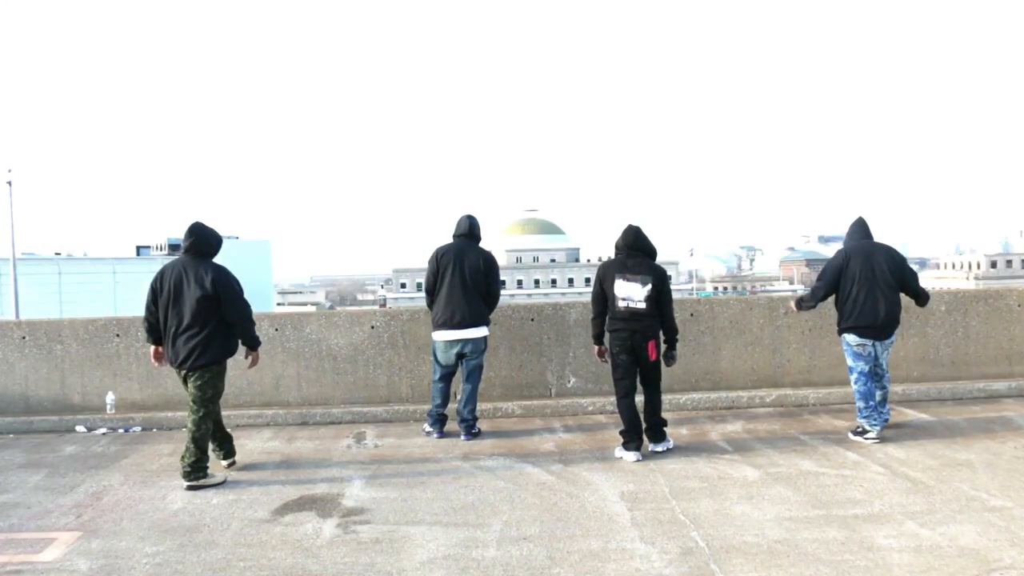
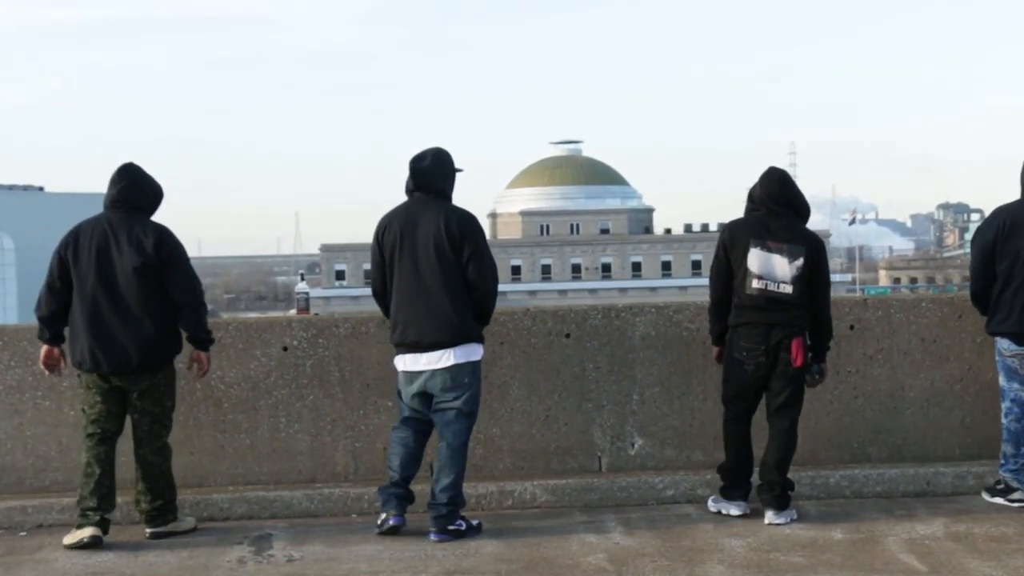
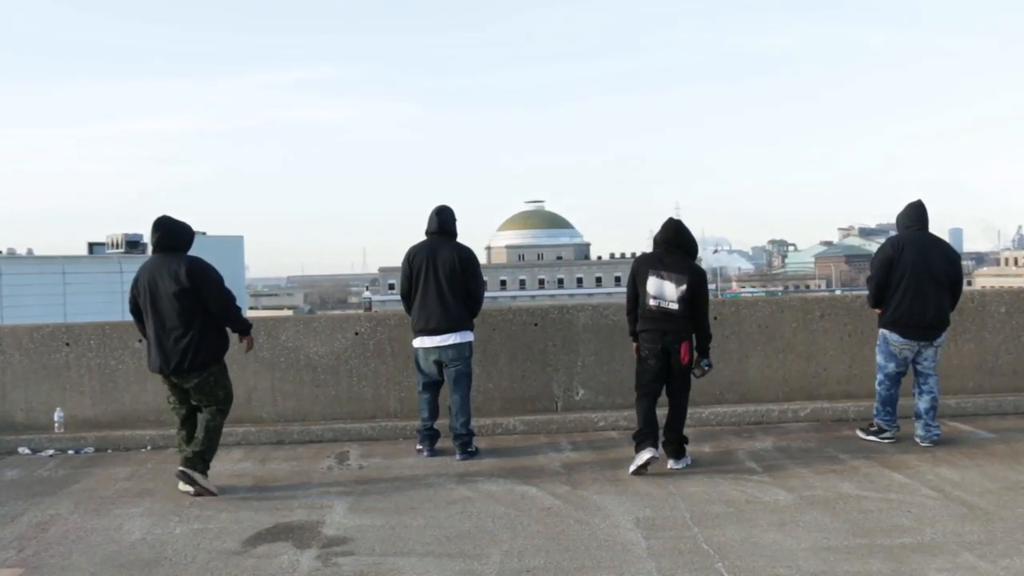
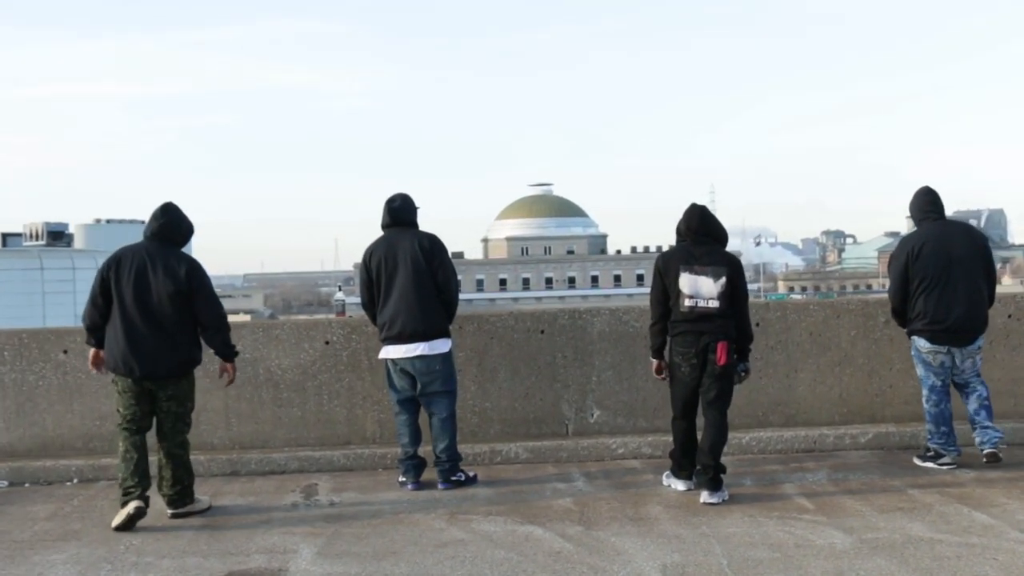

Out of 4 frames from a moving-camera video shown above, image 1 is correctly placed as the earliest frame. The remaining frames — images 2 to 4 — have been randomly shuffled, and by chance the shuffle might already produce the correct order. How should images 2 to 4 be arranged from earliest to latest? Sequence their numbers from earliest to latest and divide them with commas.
3, 4, 2
